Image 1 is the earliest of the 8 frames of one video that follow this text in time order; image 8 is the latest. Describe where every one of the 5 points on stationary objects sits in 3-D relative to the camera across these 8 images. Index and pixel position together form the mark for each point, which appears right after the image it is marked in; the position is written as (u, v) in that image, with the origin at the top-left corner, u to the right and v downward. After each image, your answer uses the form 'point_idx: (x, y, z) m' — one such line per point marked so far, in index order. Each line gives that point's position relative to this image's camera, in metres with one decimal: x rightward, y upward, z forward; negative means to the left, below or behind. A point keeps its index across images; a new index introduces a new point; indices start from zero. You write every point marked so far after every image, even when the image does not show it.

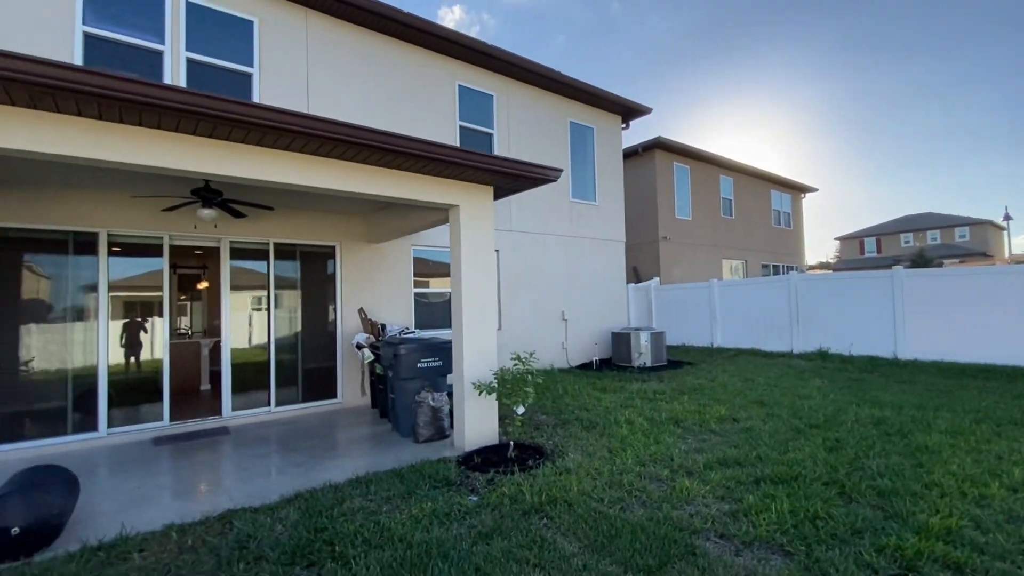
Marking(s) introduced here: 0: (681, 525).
0: (+1.0, -1.4, +2.9) m
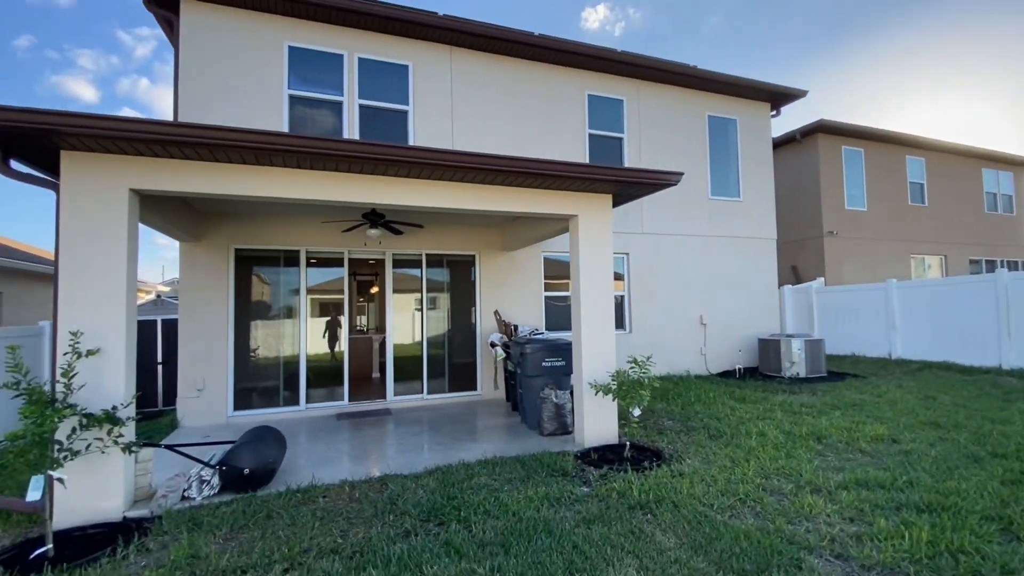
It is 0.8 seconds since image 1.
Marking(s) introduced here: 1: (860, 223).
0: (+1.6, -1.5, +2.8) m
1: (+9.3, +1.8, +12.9) m
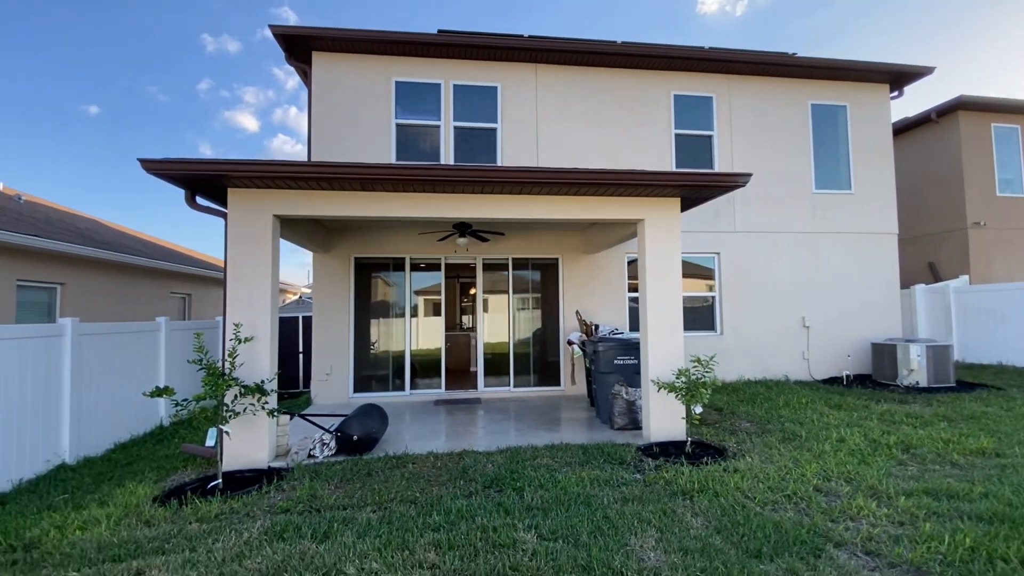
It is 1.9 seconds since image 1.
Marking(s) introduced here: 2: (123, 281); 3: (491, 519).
0: (+1.9, -1.5, +2.9) m
1: (+11.6, +1.8, +11.0) m
2: (-7.6, +0.1, +9.3) m
3: (-0.1, -1.5, +3.1) m
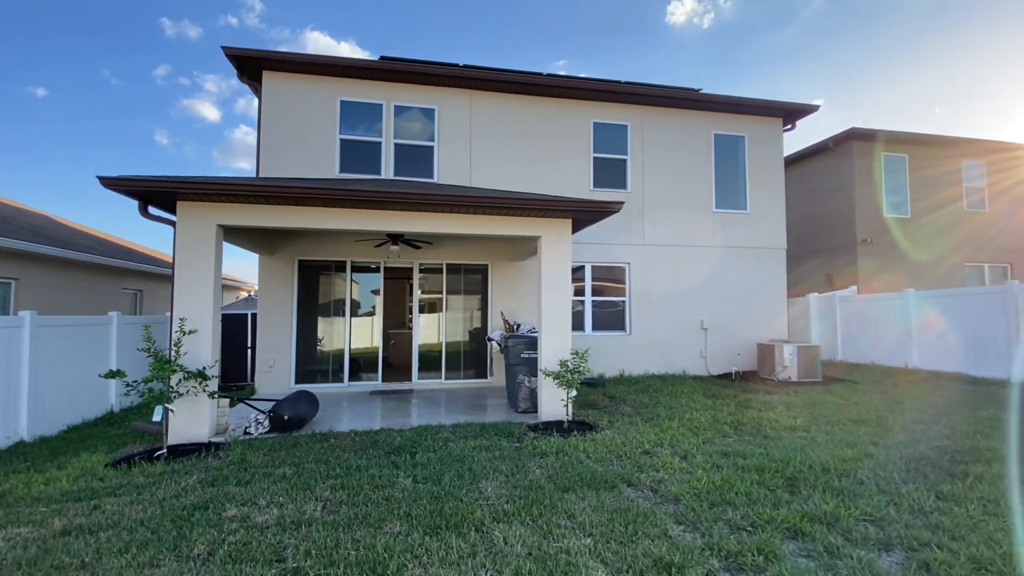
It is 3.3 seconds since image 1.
0: (+0.9, -1.5, +3.9) m
1: (+10.2, +1.5, +12.7) m
2: (-8.9, +0.2, +9.7) m
3: (-1.1, -1.5, +4.0) m
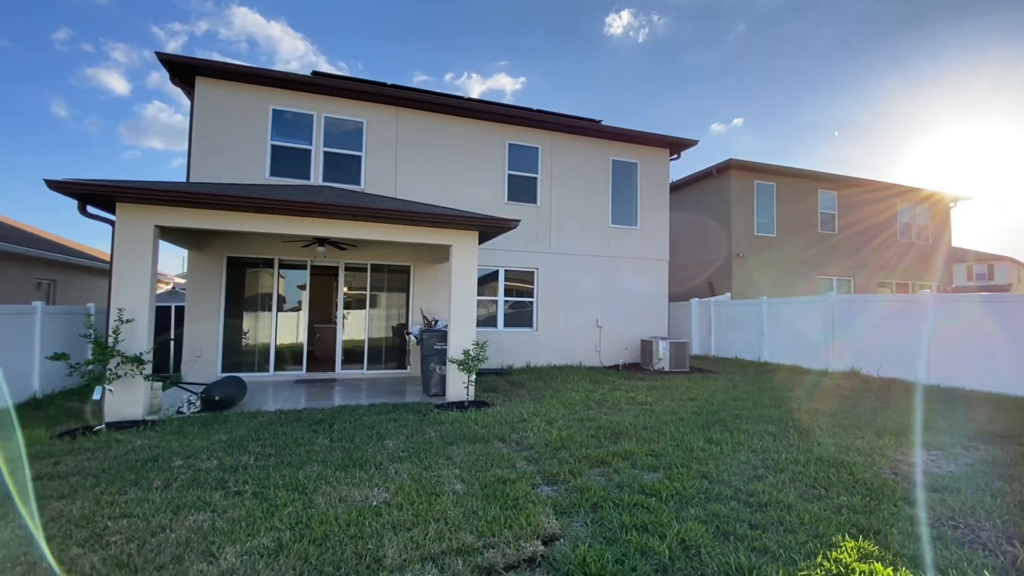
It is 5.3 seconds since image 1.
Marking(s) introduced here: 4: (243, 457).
0: (-0.1, -1.6, +5.1) m
1: (+7.9, +1.3, +15.0) m
2: (-10.6, +0.5, +9.5) m
3: (-2.1, -1.5, +4.9) m
4: (-2.3, -1.5, +4.2) m
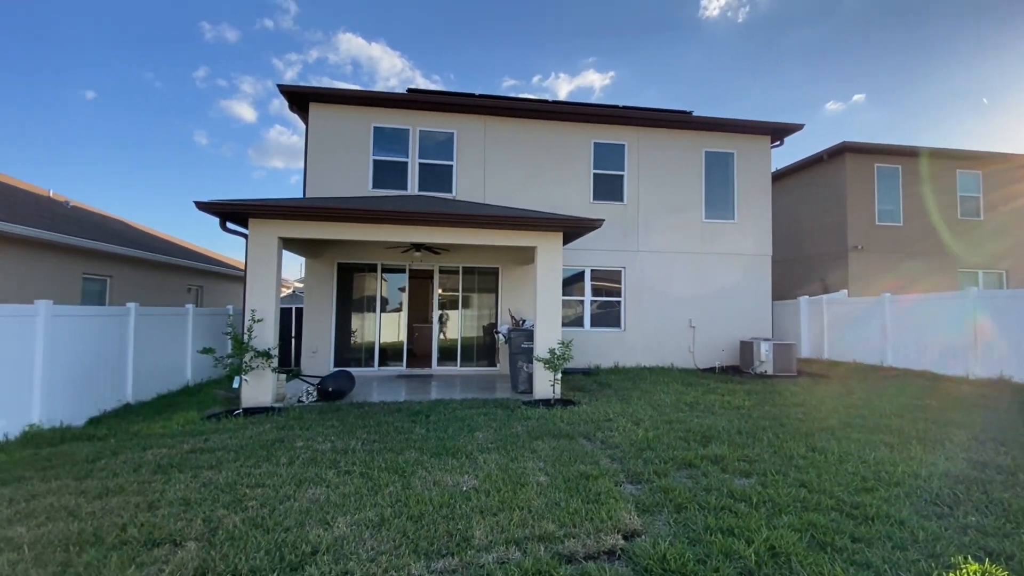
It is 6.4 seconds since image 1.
0: (+0.8, -1.6, +5.2) m
1: (+10.5, +1.4, +13.4) m
2: (-8.7, +0.3, +11.5) m
3: (-1.2, -1.5, +5.4) m
4: (-1.6, -1.5, +4.7) m
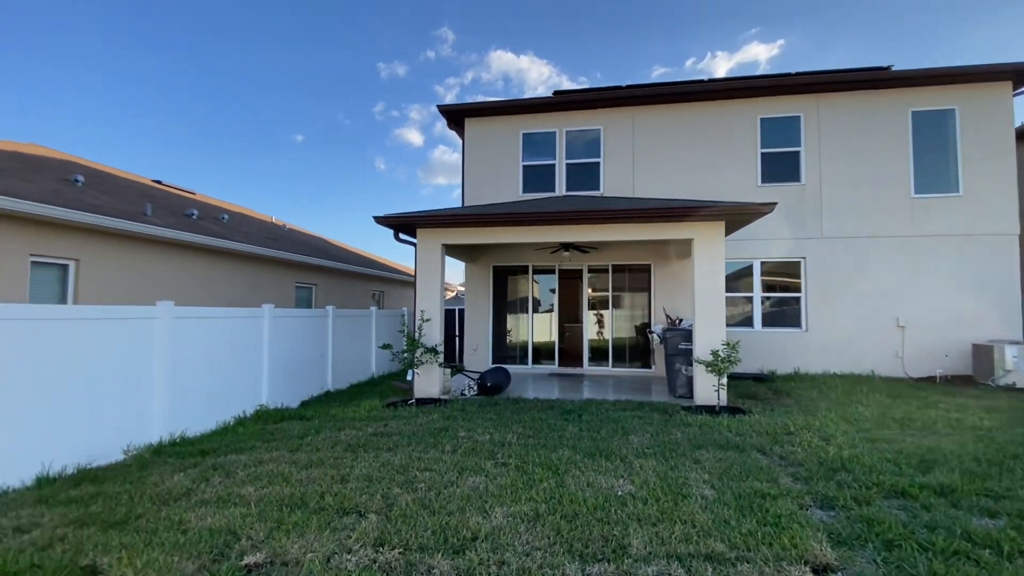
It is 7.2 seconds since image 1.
0: (+2.4, -1.5, +4.6) m
1: (+14.1, +1.7, +9.4) m
2: (-4.8, +0.2, +13.5) m
3: (+0.5, -1.5, +5.4) m
4: (0.0, -1.5, +4.8) m
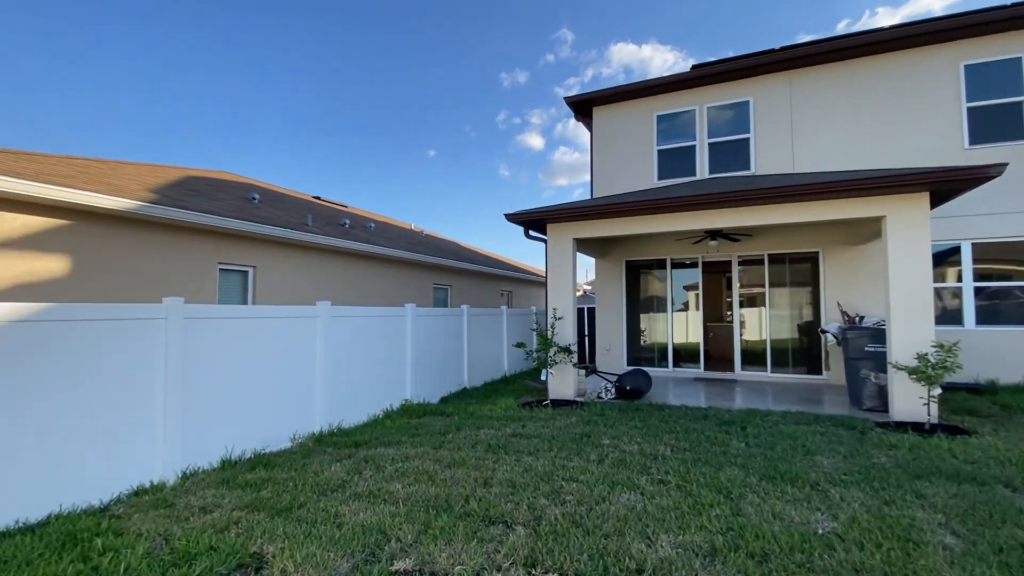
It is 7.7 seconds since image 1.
0: (+3.6, -1.4, +3.4) m
1: (+16.1, +2.1, +5.1) m
2: (-1.1, +0.2, +13.9) m
3: (+2.0, -1.4, +4.7) m
4: (+1.3, -1.4, +4.3) m
